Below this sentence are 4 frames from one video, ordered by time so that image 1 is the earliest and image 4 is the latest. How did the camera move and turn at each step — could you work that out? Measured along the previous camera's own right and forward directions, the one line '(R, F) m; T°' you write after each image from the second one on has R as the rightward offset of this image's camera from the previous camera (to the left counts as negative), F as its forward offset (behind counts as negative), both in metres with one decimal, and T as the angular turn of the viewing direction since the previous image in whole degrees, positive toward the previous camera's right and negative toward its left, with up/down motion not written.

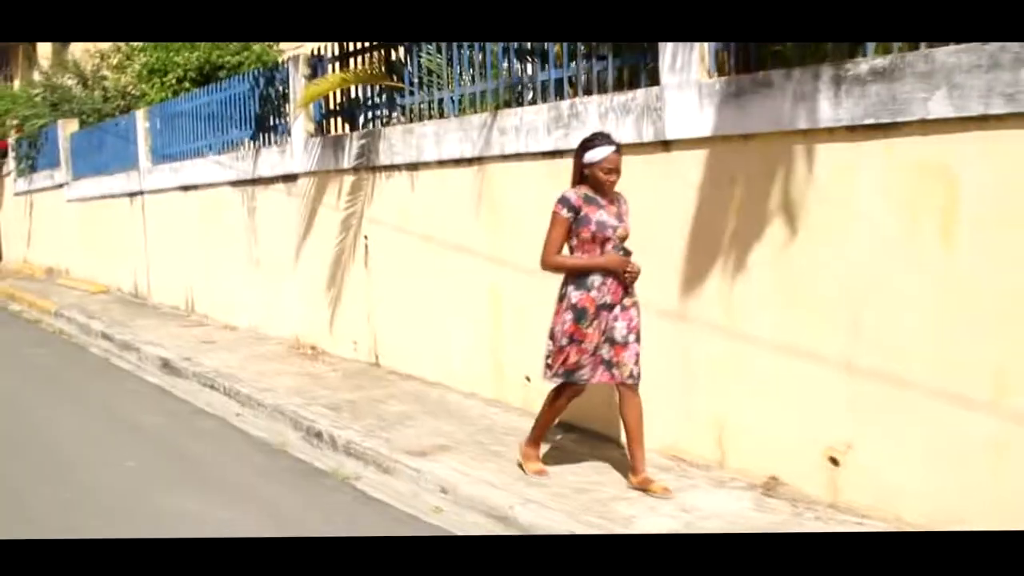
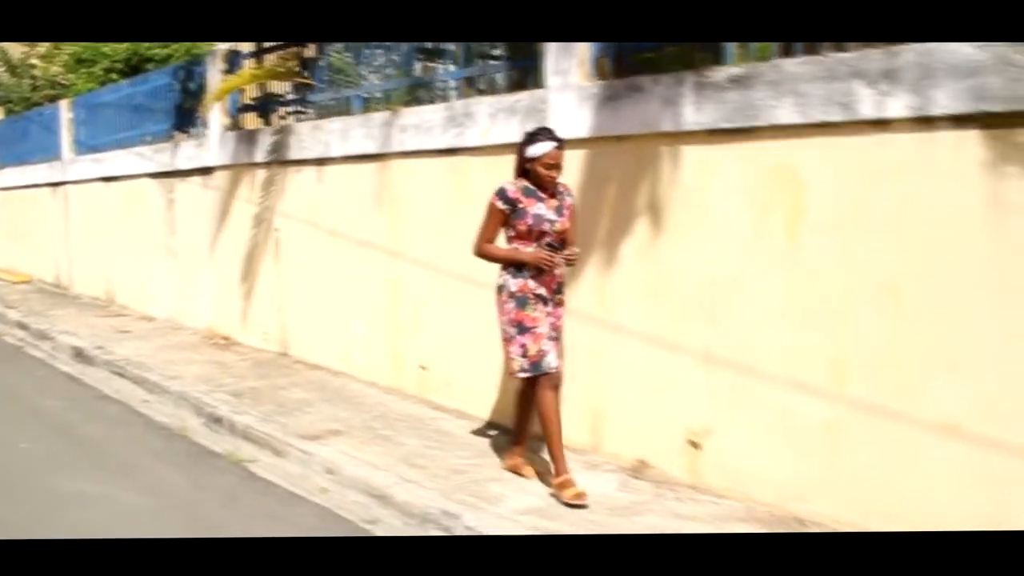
(+0.3, -0.2) m; +3°
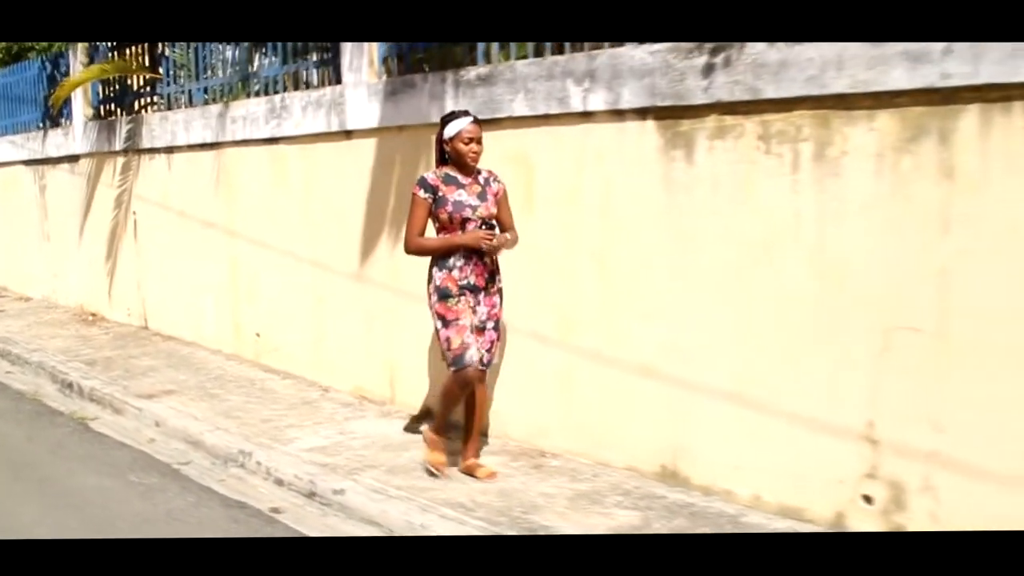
(+0.7, -0.7) m; +3°
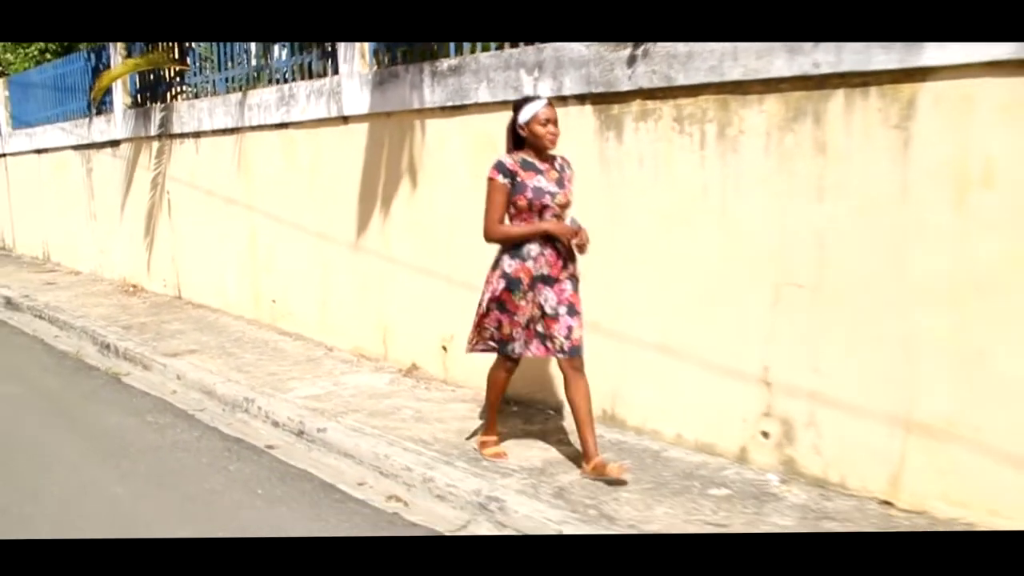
(+0.5, -0.6) m; -3°
